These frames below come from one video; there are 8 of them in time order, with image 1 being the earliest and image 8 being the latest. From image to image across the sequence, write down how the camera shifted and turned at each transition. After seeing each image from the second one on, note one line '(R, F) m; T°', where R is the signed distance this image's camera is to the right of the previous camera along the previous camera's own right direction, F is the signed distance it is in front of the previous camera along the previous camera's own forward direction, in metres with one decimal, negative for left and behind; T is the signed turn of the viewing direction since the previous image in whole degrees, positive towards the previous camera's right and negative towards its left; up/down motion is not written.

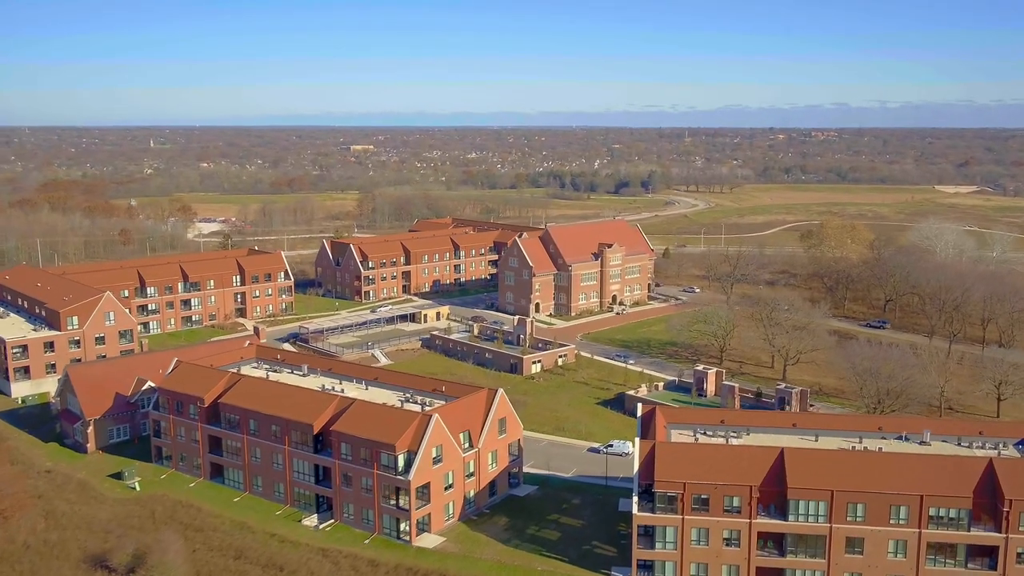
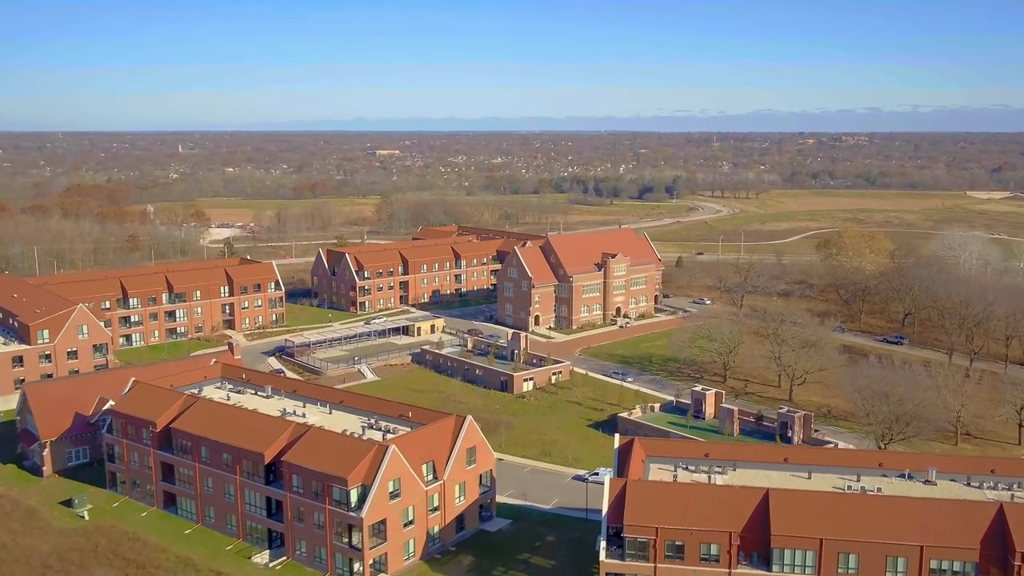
(+2.2, +3.0) m; -2°
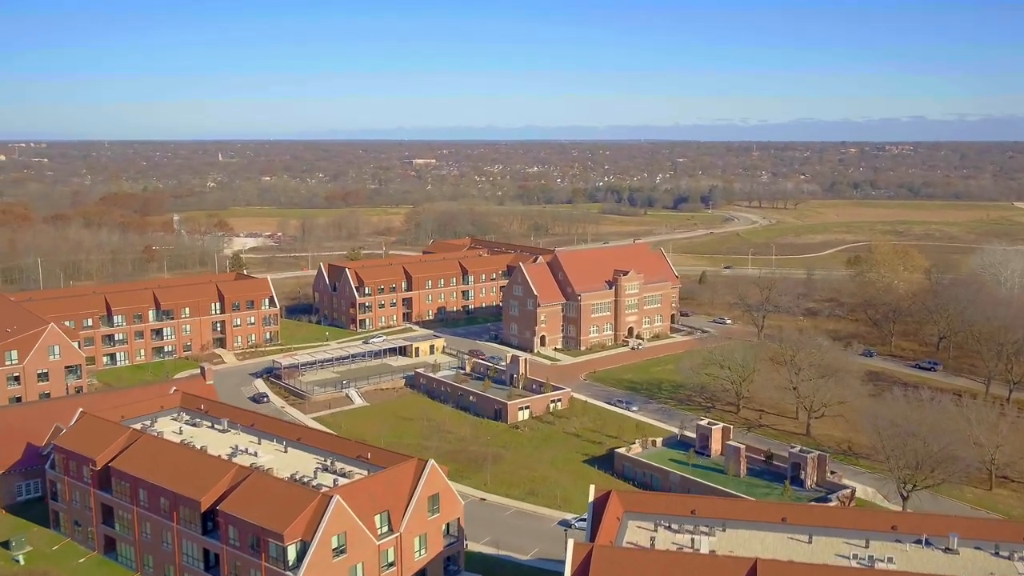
(+2.5, +3.9) m; -2°
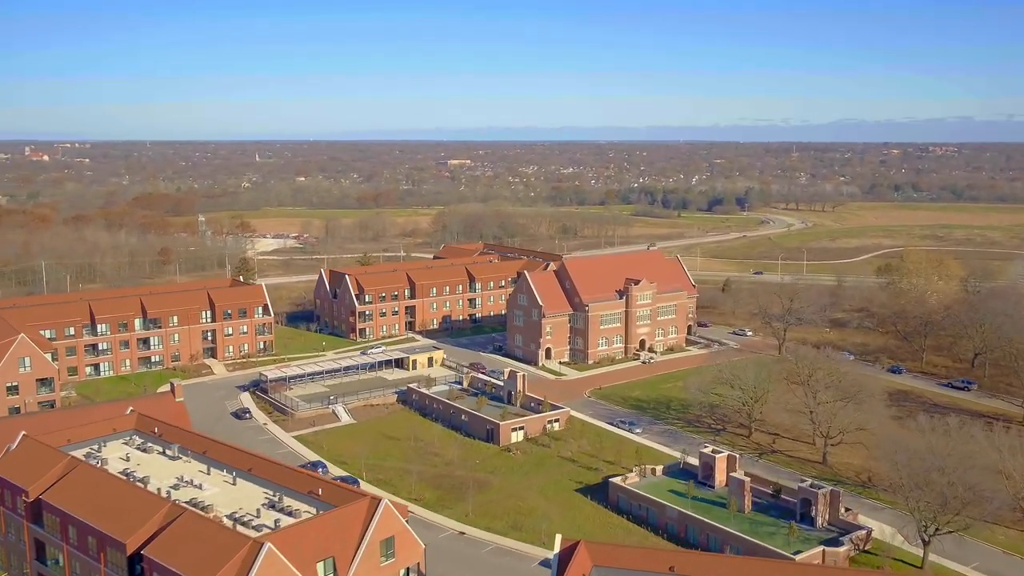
(+2.3, +3.6) m; -2°
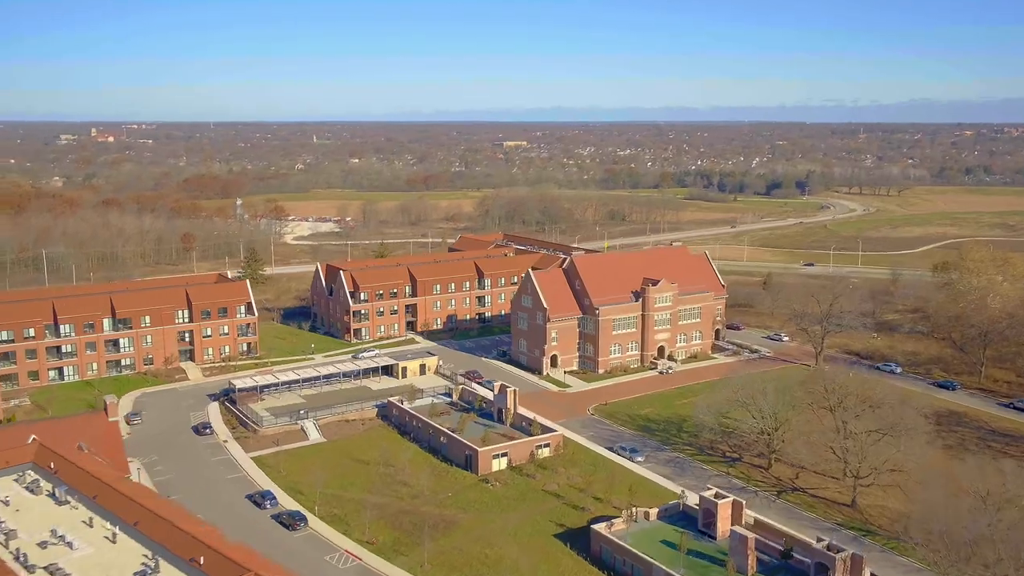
(+3.5, +6.4) m; -4°
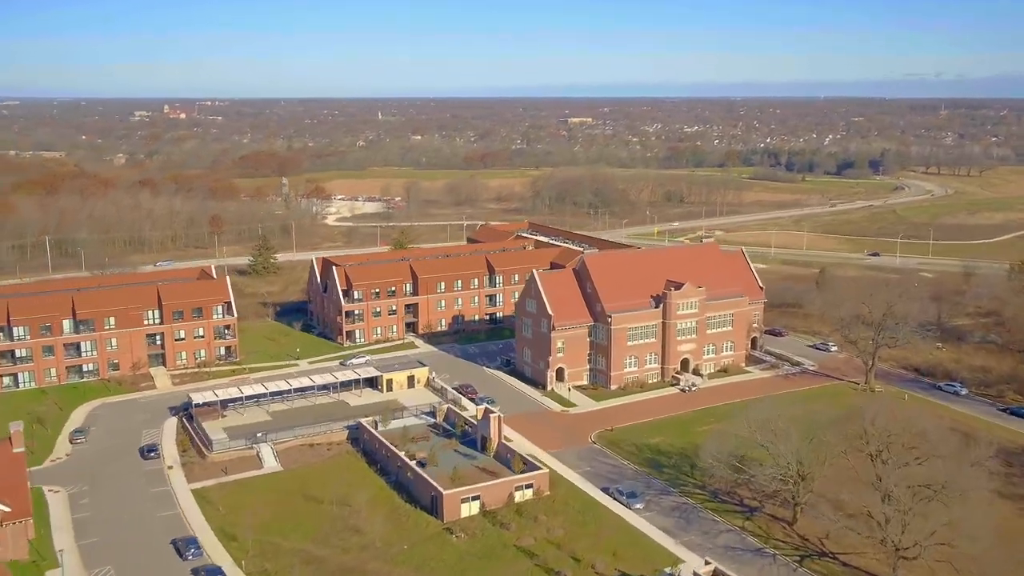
(+3.6, +7.1) m; -4°
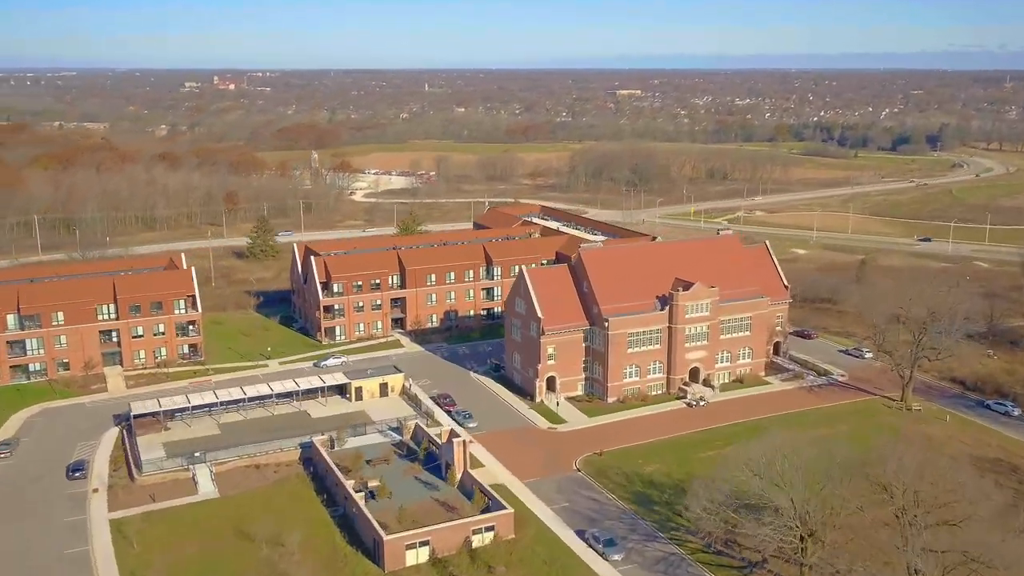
(+3.1, +5.9) m; -3°
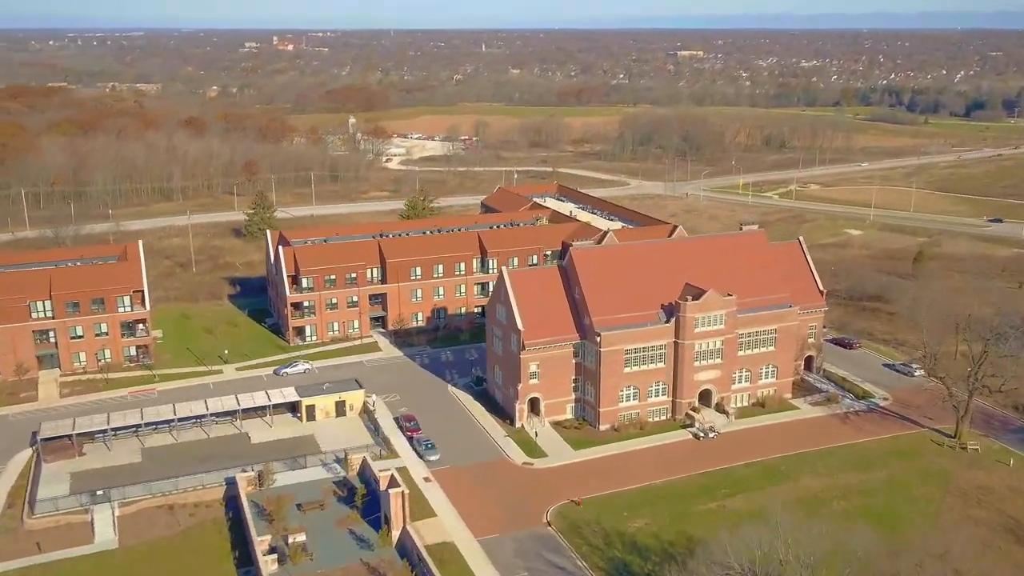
(+3.3, +7.0) m; -4°
